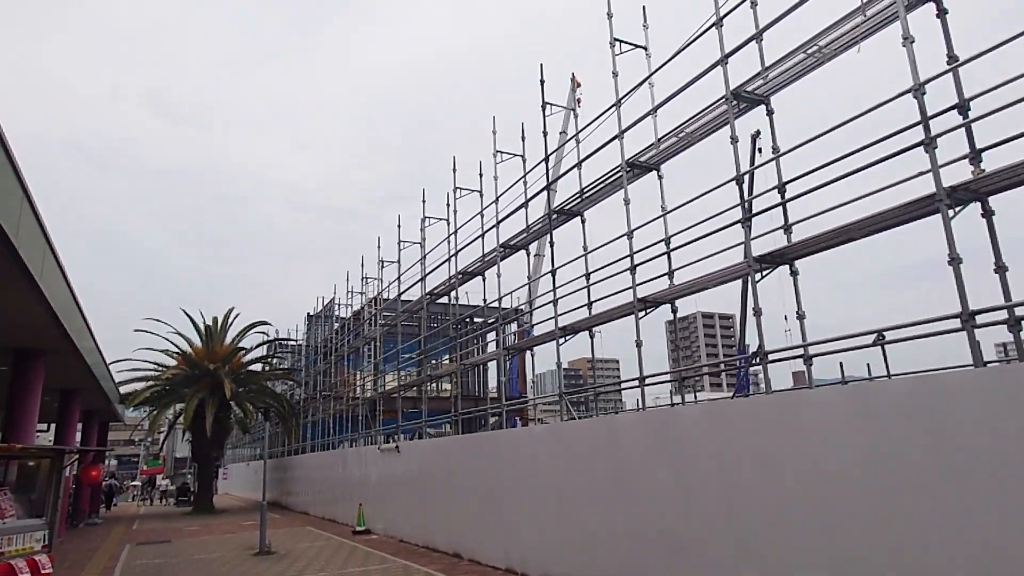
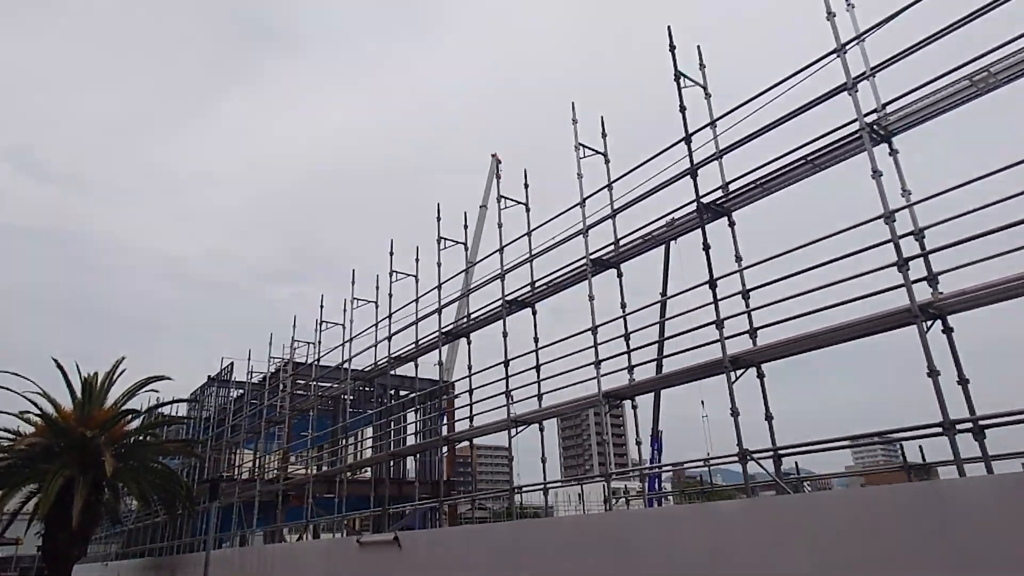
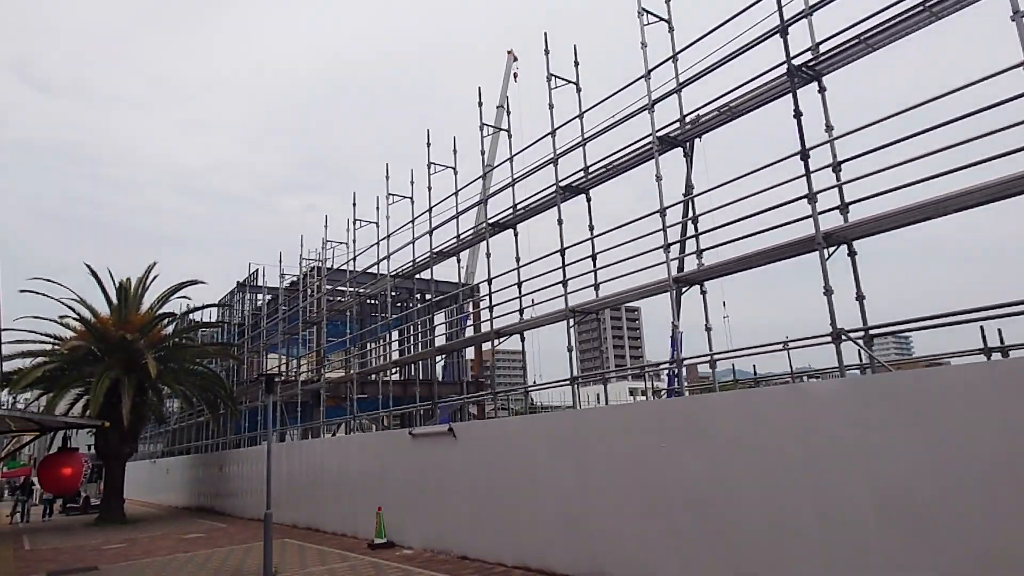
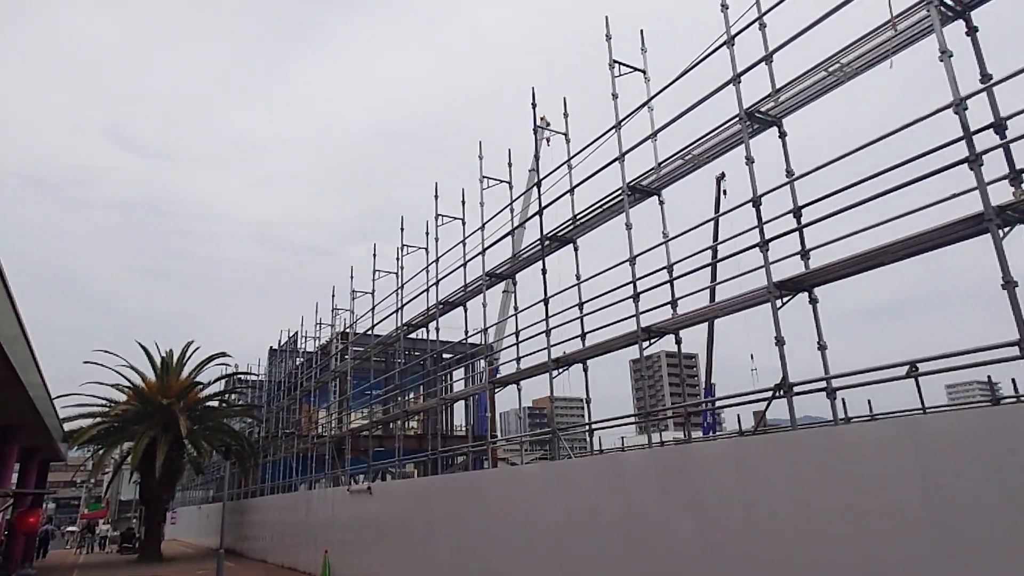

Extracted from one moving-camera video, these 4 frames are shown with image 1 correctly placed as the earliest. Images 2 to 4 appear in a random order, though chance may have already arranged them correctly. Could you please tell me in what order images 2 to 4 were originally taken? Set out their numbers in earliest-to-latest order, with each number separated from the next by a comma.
4, 2, 3
